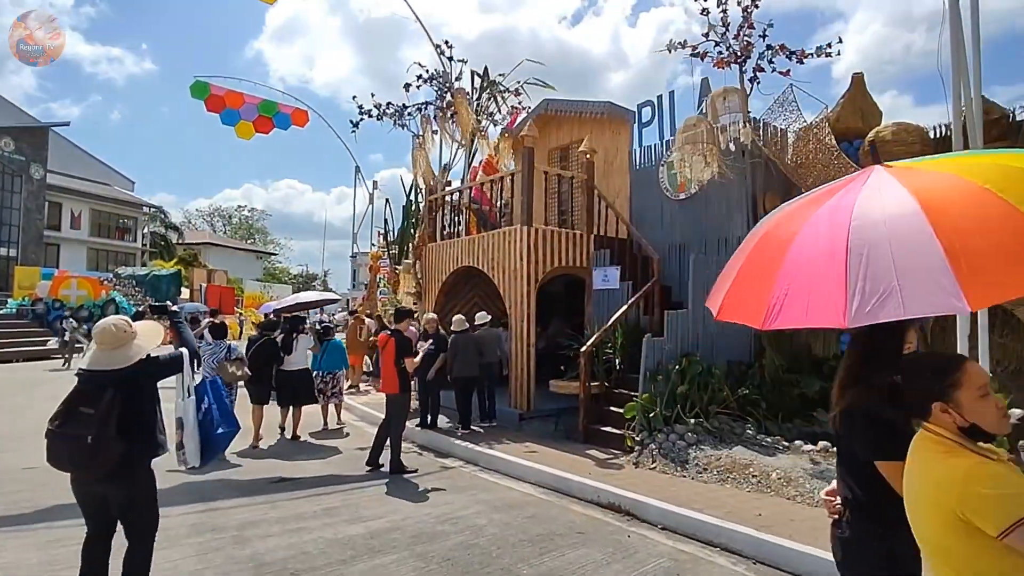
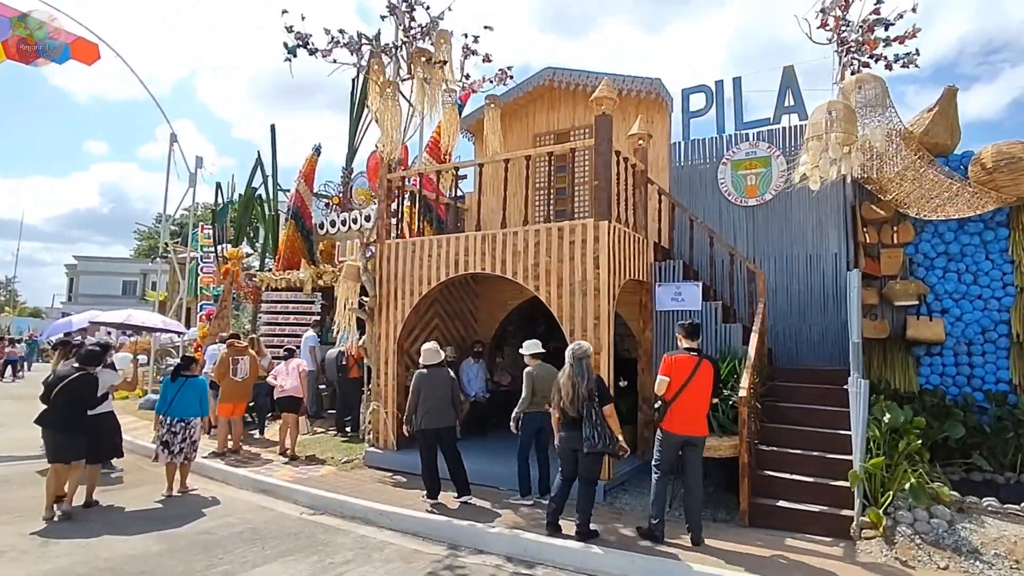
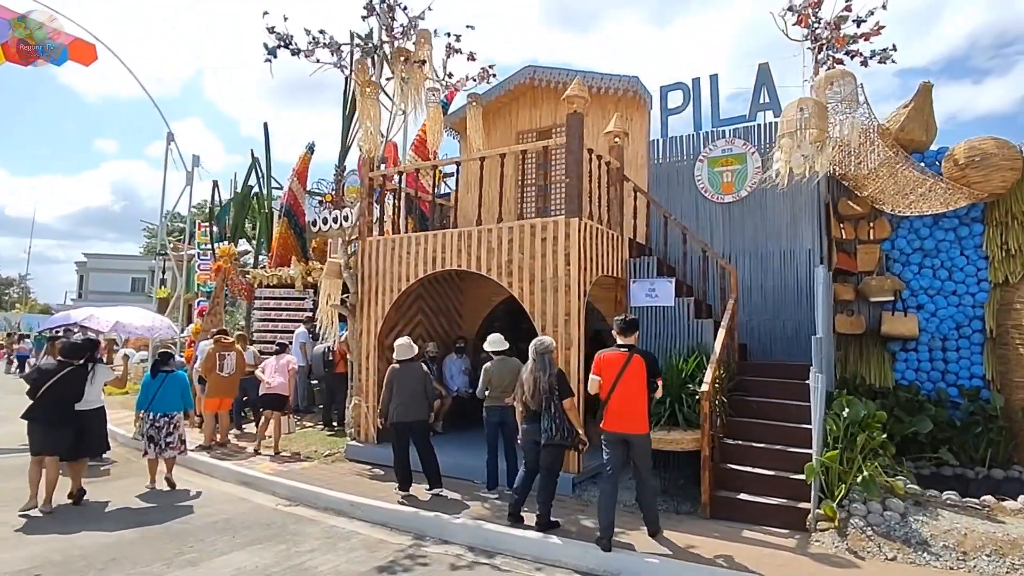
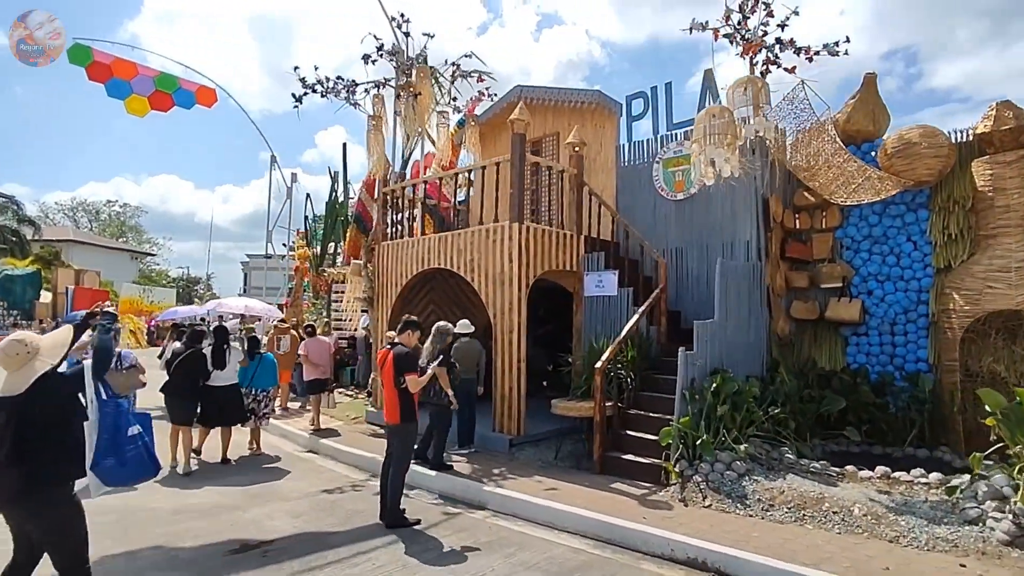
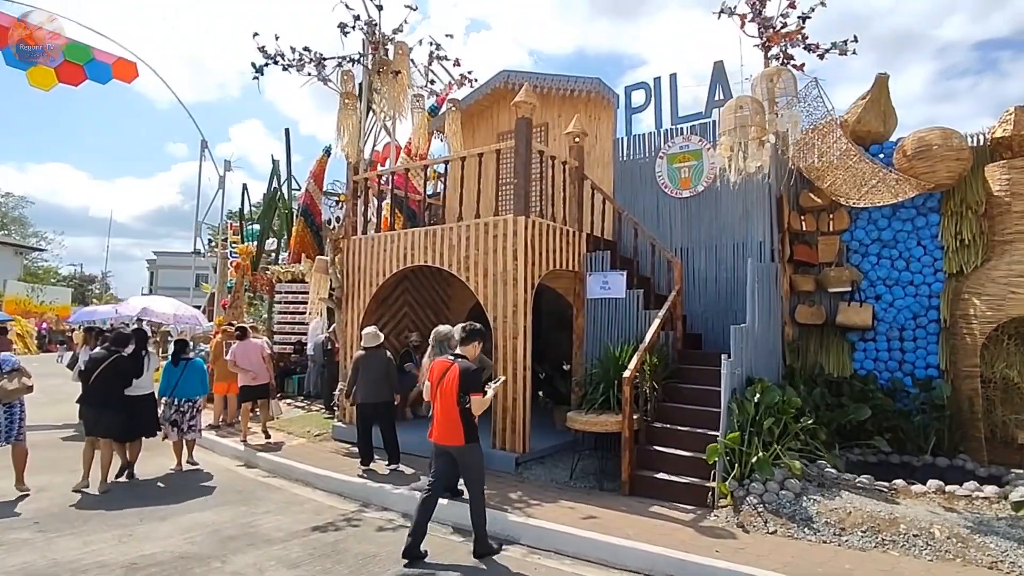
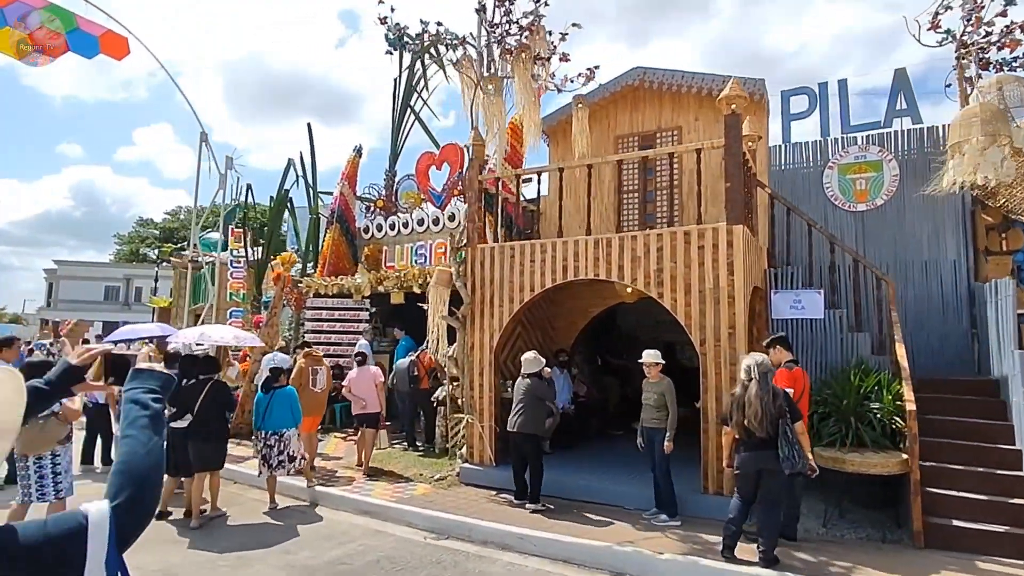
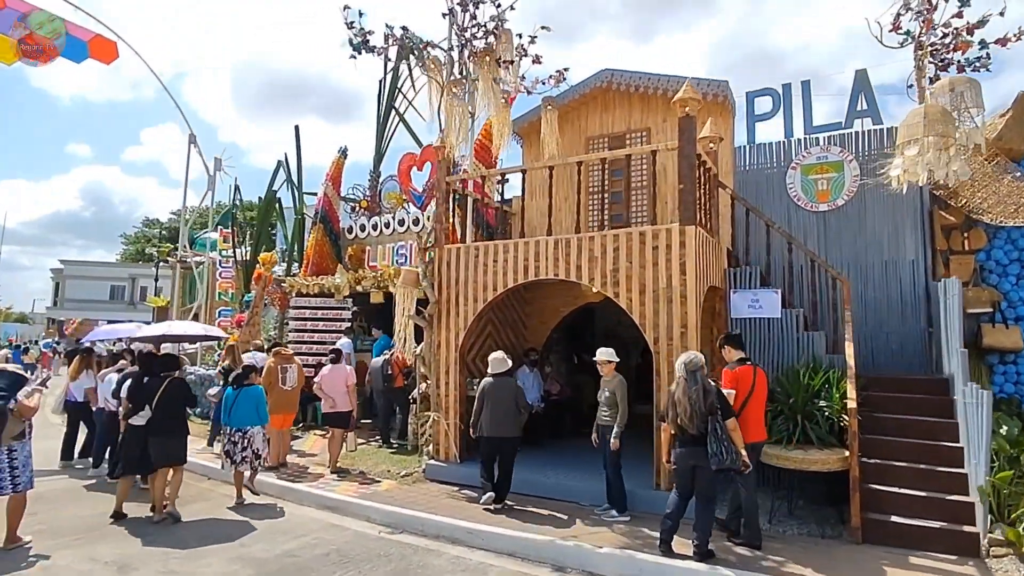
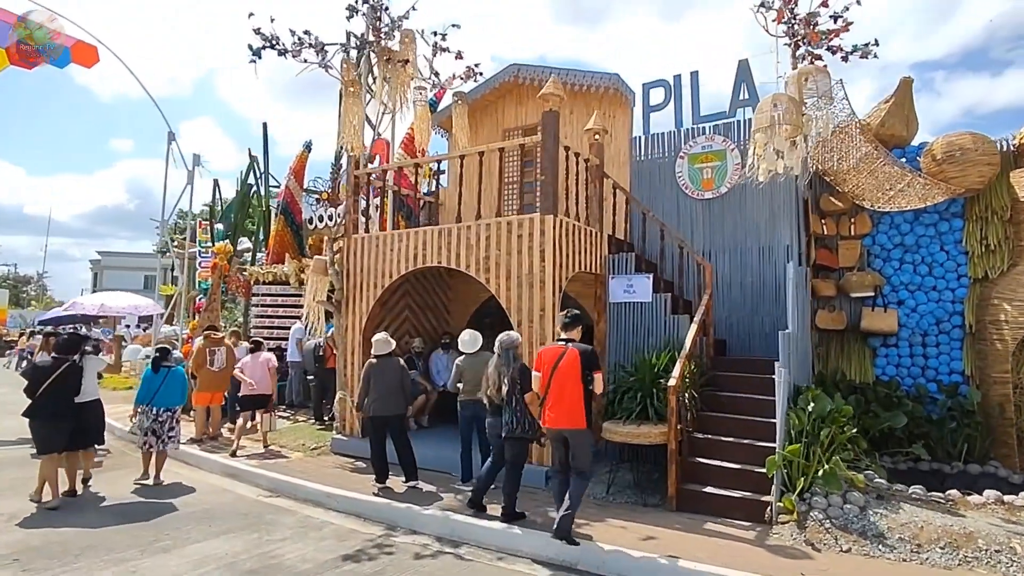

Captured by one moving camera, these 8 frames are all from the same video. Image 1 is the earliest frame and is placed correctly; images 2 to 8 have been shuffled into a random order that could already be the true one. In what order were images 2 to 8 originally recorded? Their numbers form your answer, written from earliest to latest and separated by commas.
4, 5, 8, 3, 2, 7, 6
